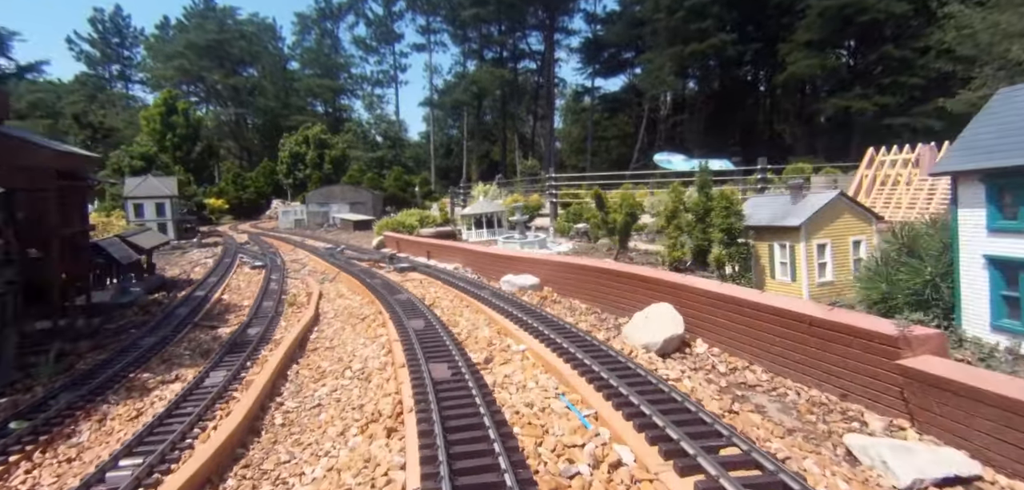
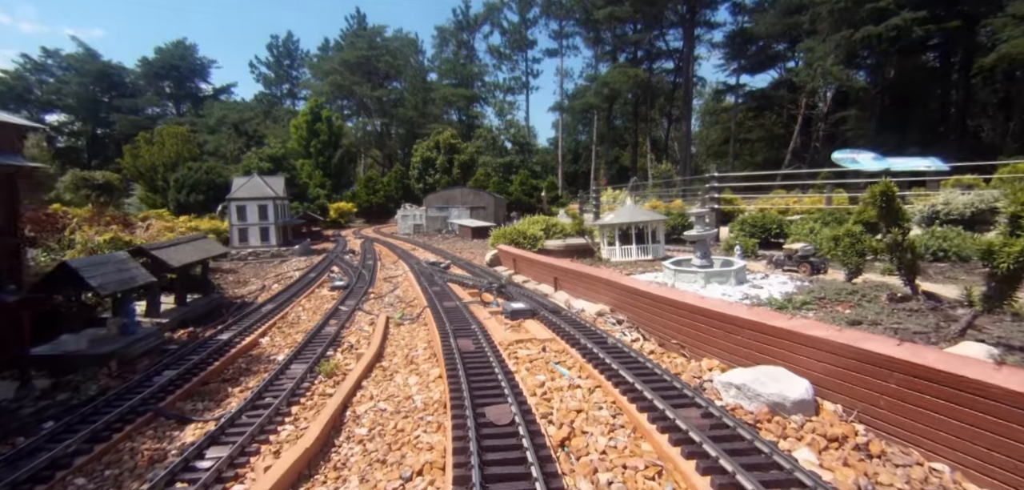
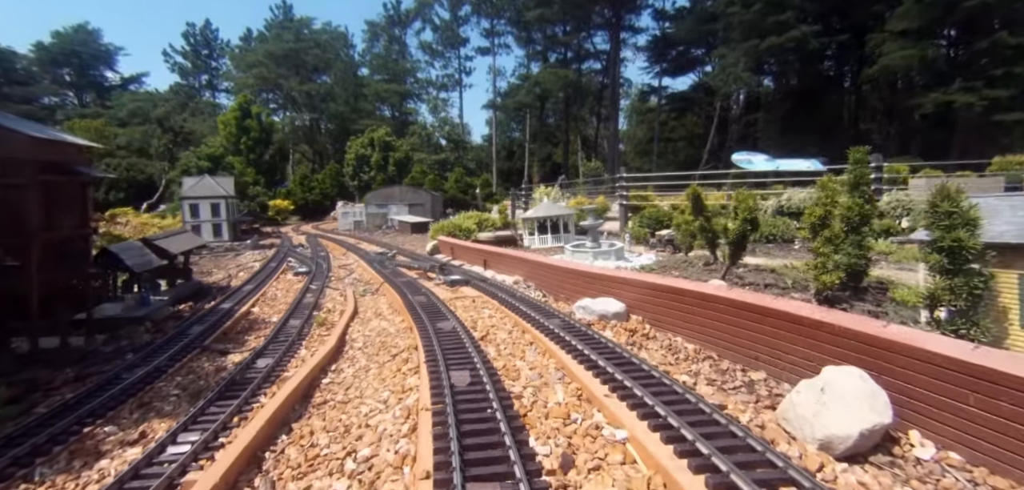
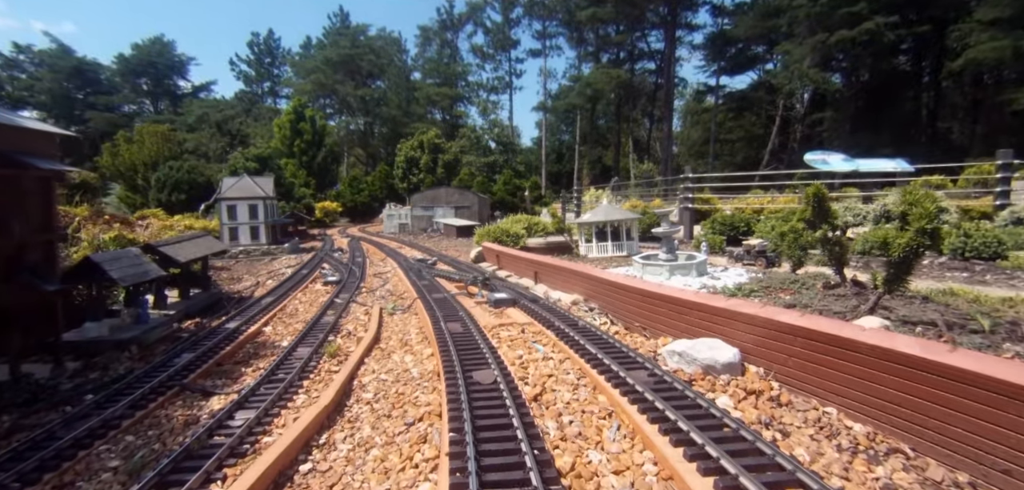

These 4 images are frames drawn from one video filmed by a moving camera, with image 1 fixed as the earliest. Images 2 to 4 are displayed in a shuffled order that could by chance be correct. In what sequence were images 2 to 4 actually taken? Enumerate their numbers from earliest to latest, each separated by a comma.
3, 4, 2
